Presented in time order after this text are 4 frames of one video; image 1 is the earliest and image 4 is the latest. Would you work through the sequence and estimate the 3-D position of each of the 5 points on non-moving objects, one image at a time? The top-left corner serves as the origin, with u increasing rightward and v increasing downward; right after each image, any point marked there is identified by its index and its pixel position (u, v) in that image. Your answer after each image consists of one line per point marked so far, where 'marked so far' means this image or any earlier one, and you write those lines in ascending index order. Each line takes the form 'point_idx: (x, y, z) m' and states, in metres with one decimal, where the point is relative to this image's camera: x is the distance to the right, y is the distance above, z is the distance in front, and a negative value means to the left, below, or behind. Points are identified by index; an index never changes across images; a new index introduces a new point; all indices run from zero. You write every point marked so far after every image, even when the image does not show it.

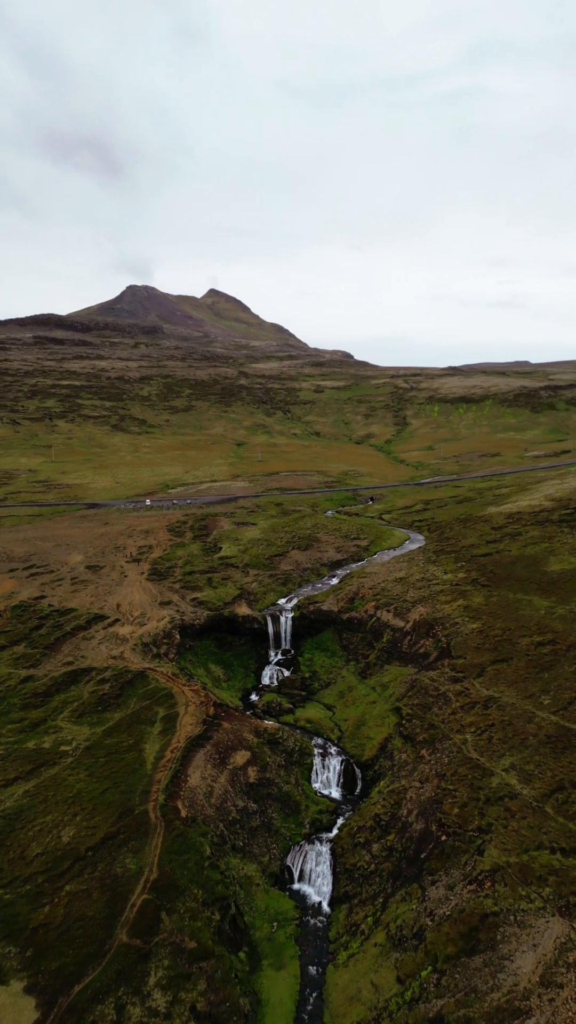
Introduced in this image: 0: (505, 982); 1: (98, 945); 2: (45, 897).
0: (+6.8, -14.7, +17.7) m
1: (-6.3, -14.3, +18.7) m
2: (-8.5, -13.5, +20.0) m
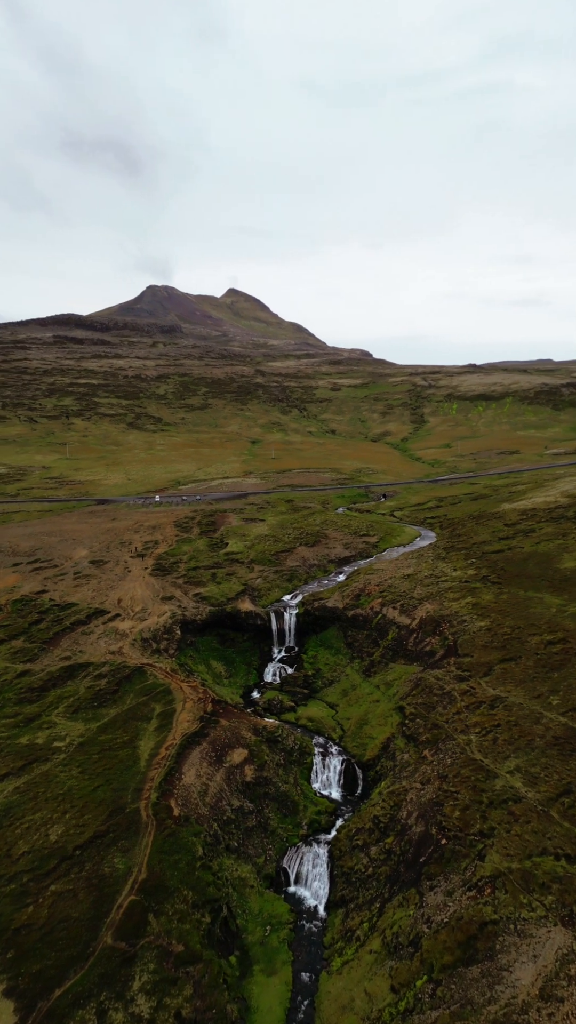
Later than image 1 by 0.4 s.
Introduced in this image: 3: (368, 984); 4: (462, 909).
0: (+6.4, -14.4, +16.9) m
1: (-6.6, -13.9, +18.2) m
2: (-8.8, -13.1, +19.5) m
3: (+2.7, -16.1, +19.4) m
4: (+6.0, -13.8, +19.8) m
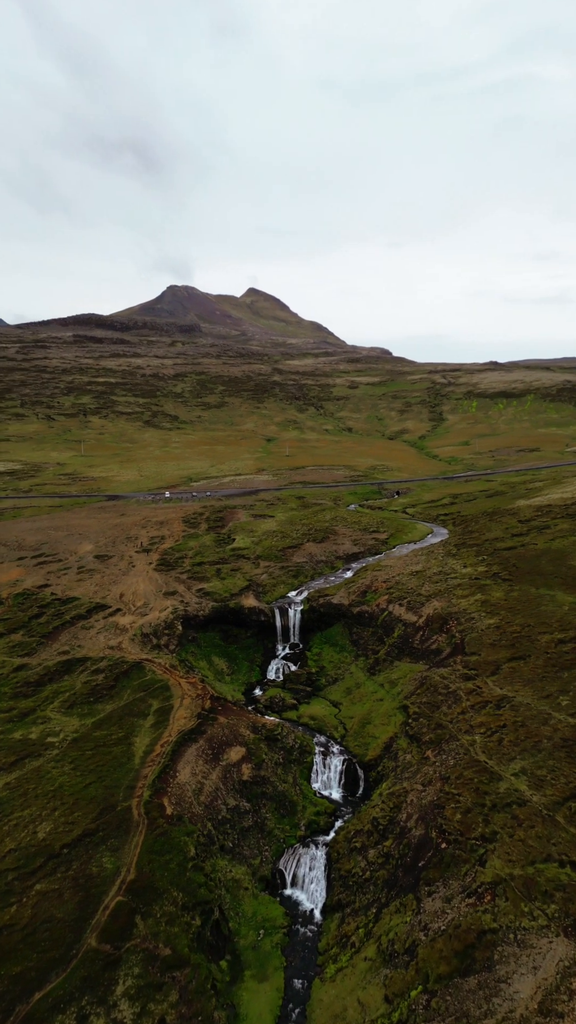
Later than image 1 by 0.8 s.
0: (+6.0, -14.1, +16.0) m
1: (-7.0, -13.6, +17.7) m
2: (-9.1, -12.8, +19.1) m
3: (+2.4, -15.8, +18.6) m
4: (+5.7, -13.5, +18.9) m
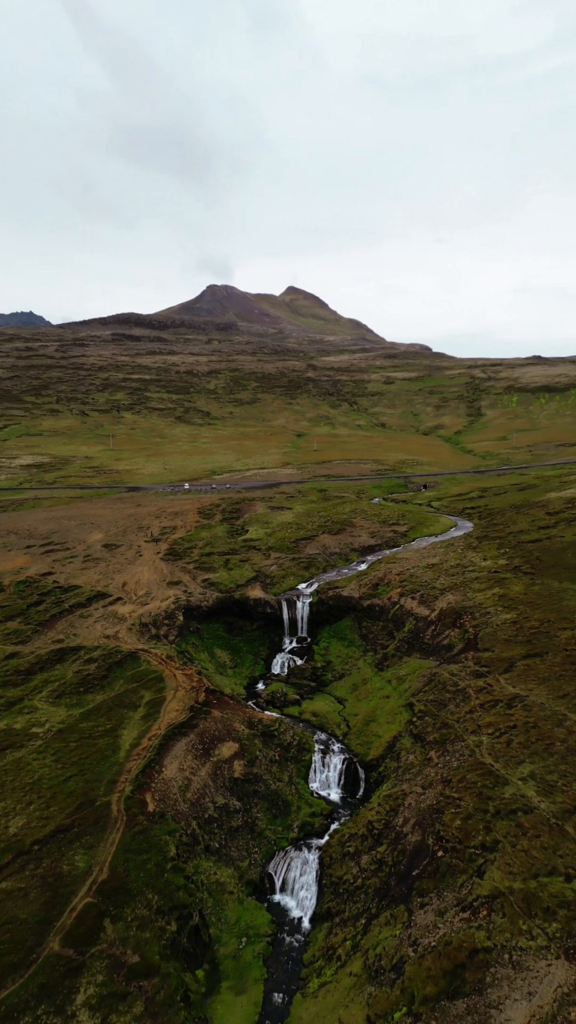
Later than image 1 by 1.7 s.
0: (+5.1, -13.5, +14.4) m
1: (-7.7, -12.9, +16.8) m
2: (-9.8, -12.1, +18.2) m
3: (+1.7, -15.1, +17.2) m
4: (+5.0, -12.9, +17.2) m
